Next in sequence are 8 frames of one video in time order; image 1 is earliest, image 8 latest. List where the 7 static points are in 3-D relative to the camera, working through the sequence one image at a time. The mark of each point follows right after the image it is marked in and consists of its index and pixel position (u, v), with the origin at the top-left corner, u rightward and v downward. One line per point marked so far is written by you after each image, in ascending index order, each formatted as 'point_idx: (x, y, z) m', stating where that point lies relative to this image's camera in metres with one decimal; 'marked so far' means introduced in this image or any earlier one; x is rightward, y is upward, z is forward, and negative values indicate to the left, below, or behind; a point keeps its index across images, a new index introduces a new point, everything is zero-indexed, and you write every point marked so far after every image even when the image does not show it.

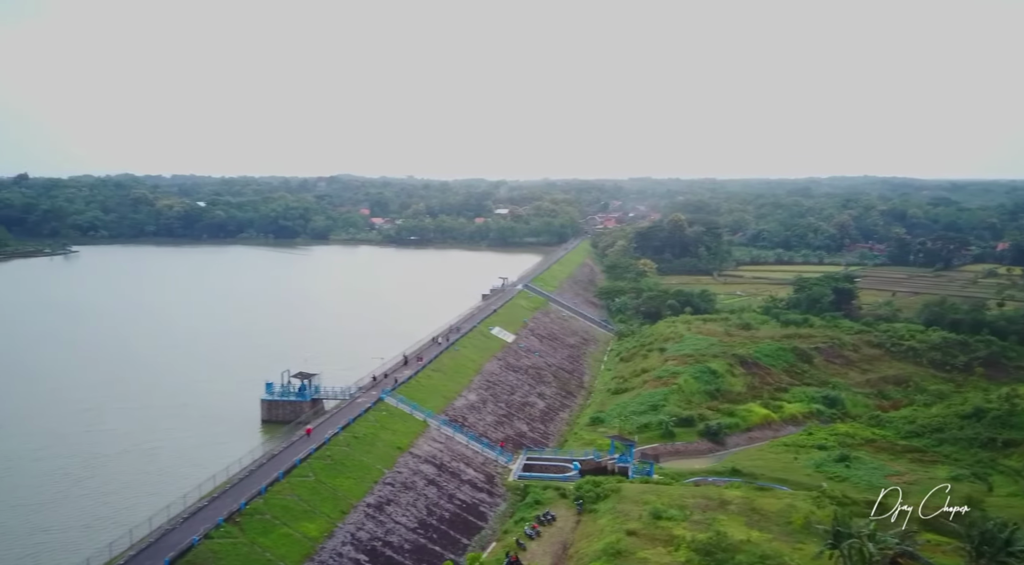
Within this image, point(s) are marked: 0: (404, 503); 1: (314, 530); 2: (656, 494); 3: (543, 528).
0: (-2.6, -5.4, +17.7) m
1: (-3.9, -4.9, +14.3) m
2: (+3.5, -5.1, +17.9) m
3: (+0.7, -5.8, +17.3) m
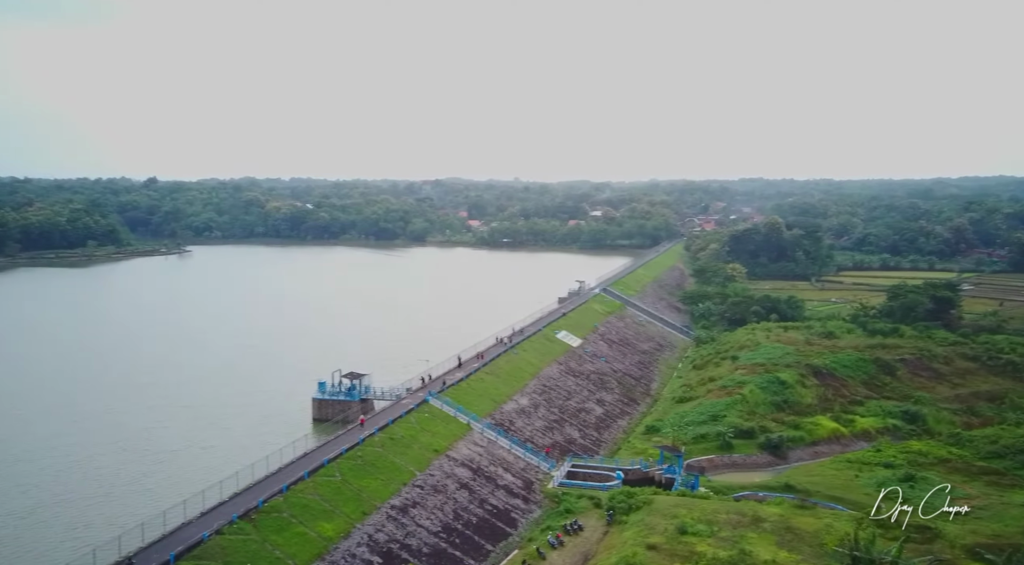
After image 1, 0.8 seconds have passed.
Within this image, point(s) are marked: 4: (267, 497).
0: (-2.0, -5.4, +17.8) m
1: (-3.6, -4.9, +14.5) m
2: (+4.1, -5.3, +17.3) m
3: (+1.3, -5.9, +17.0) m
4: (-5.0, -4.3, +14.7) m
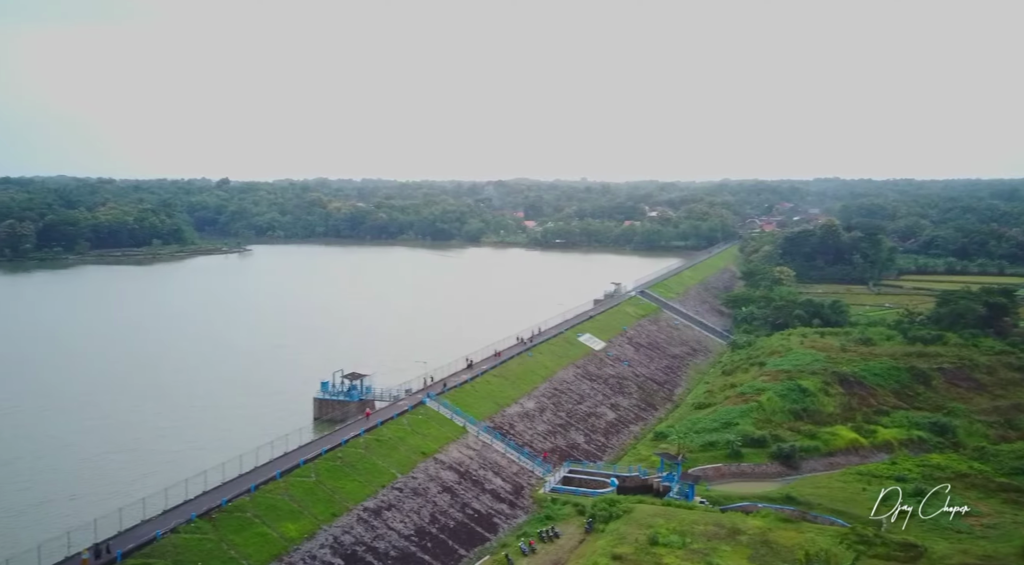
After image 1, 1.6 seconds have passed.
0: (-2.6, -5.5, +17.7) m
1: (-4.3, -4.9, +14.5) m
2: (+3.5, -5.4, +16.8) m
3: (+0.6, -6.0, +16.8) m
4: (-5.7, -4.3, +14.8) m
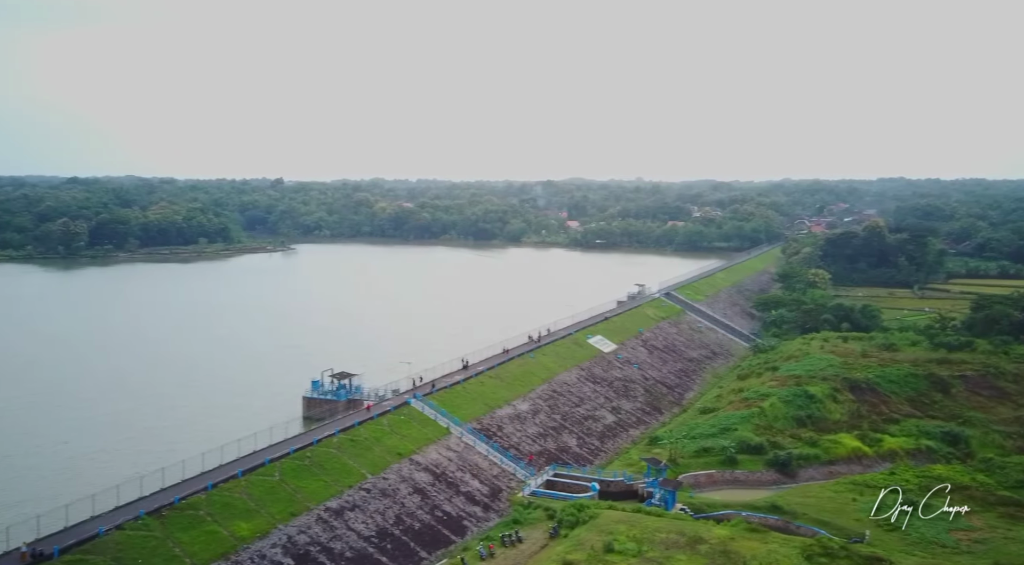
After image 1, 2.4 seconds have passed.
0: (-3.4, -5.5, +17.6) m
1: (-5.3, -4.9, +14.5) m
2: (+2.7, -5.5, +16.6) m
3: (-0.3, -6.1, +16.6) m
4: (-6.6, -4.3, +14.9) m
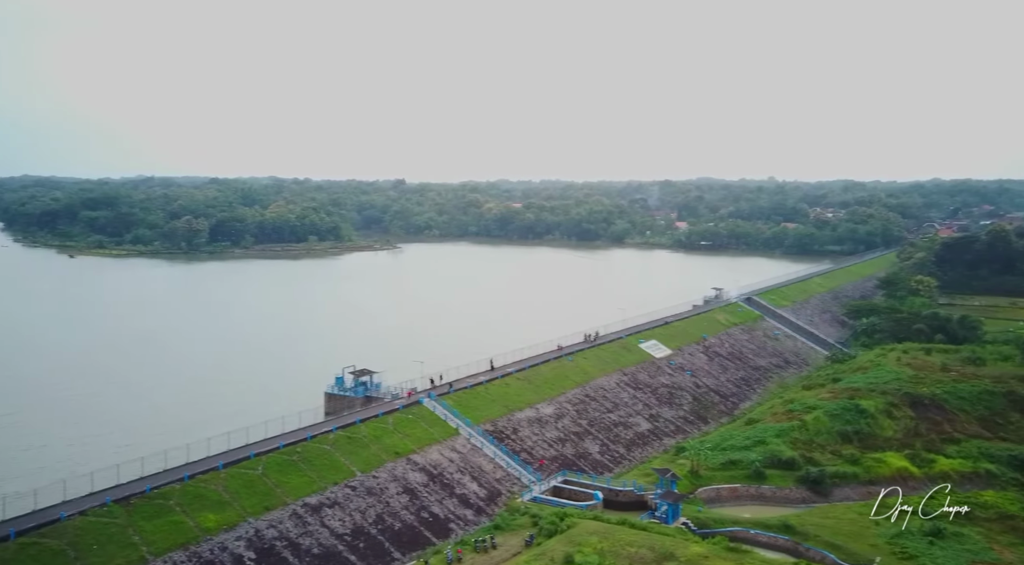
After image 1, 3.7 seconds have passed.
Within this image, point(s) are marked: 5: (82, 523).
0: (-3.9, -5.5, +17.8) m
1: (-6.1, -4.9, +15.0) m
2: (+2.0, -5.6, +16.1) m
3: (-0.9, -6.1, +16.4) m
4: (-7.4, -4.3, +15.4) m
5: (-7.9, -4.4, +13.4) m
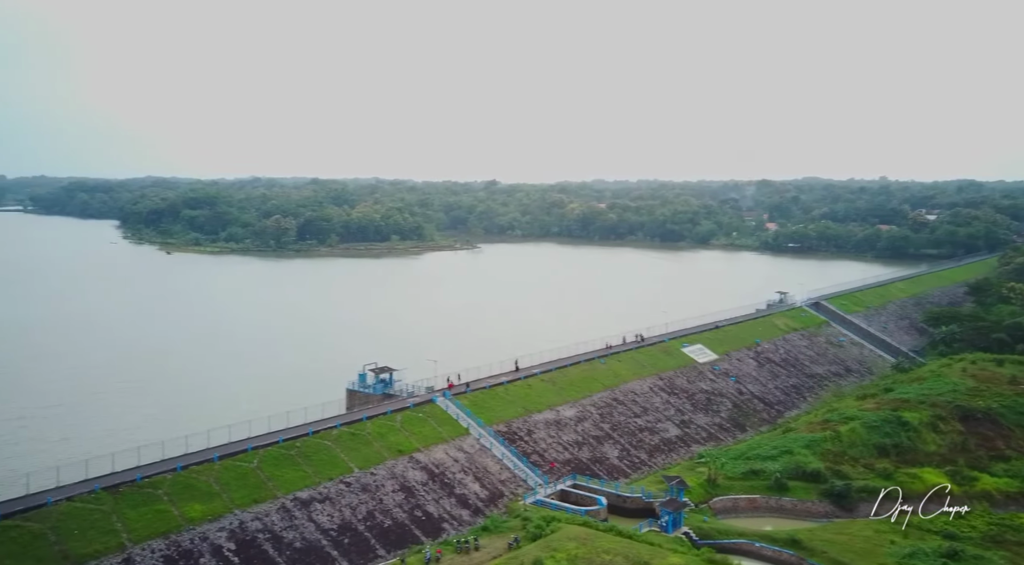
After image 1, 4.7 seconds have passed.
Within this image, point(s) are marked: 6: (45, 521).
0: (-4.2, -5.5, +18.2) m
1: (-6.7, -4.8, +15.5) m
2: (+1.5, -5.7, +15.9) m
3: (-1.4, -6.2, +16.5) m
4: (-7.9, -4.2, +16.1) m
5: (-8.6, -4.3, +14.1) m
6: (-8.7, -4.4, +13.6) m
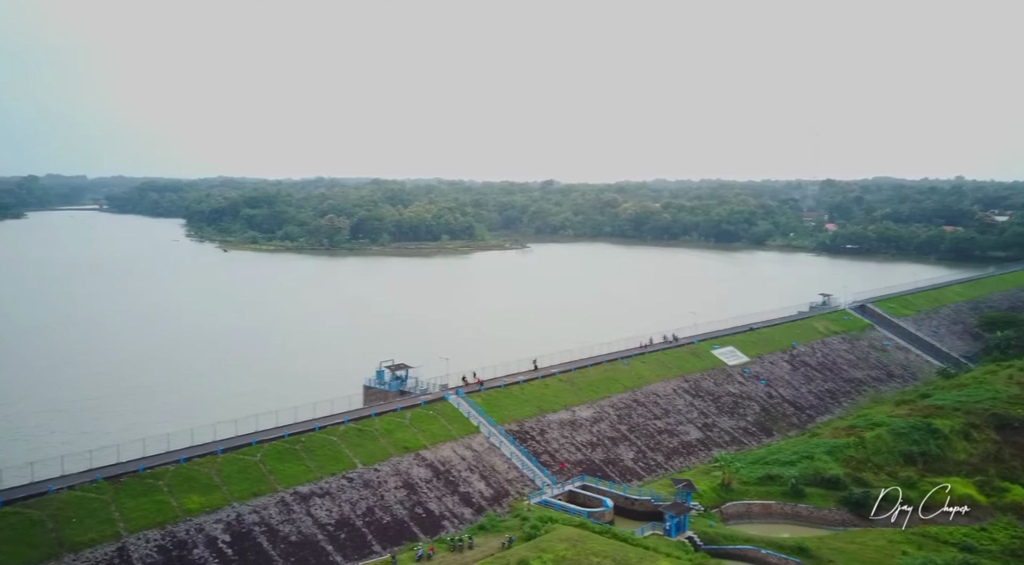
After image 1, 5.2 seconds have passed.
0: (-4.3, -5.4, +18.4) m
1: (-6.9, -4.8, +15.9) m
2: (+1.3, -5.7, +15.9) m
3: (-1.5, -6.1, +16.6) m
4: (-8.0, -4.1, +16.5) m
5: (-8.8, -4.3, +14.6) m
6: (-9.0, -4.4, +14.1) m
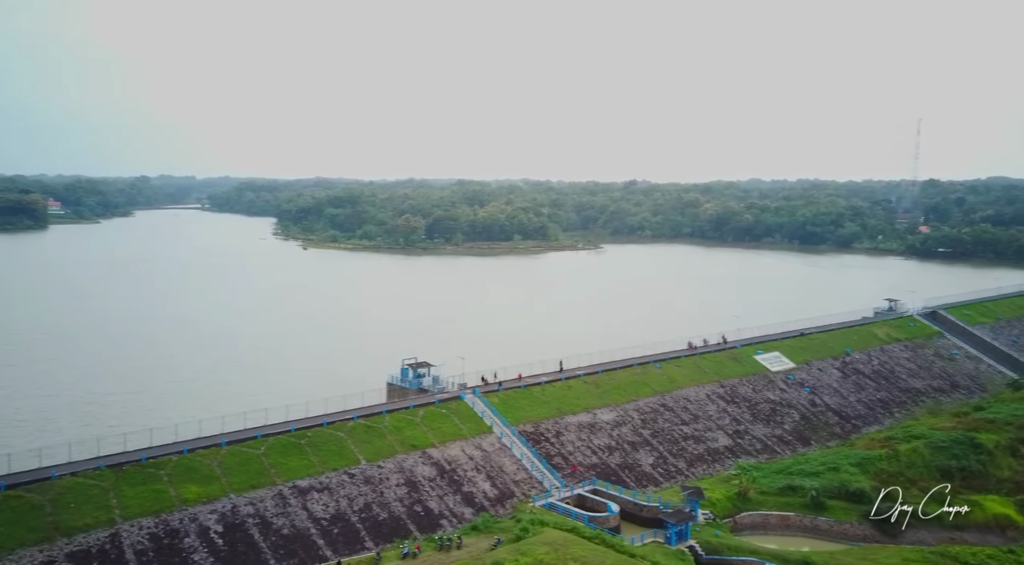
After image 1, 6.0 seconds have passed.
0: (-4.4, -5.4, +18.8) m
1: (-7.2, -4.7, +16.5) m
2: (+1.0, -5.8, +15.8) m
3: (-1.8, -6.2, +16.8) m
4: (-8.3, -4.1, +17.3) m
5: (-9.2, -4.2, +15.4) m
6: (-9.4, -4.3, +14.9) m
